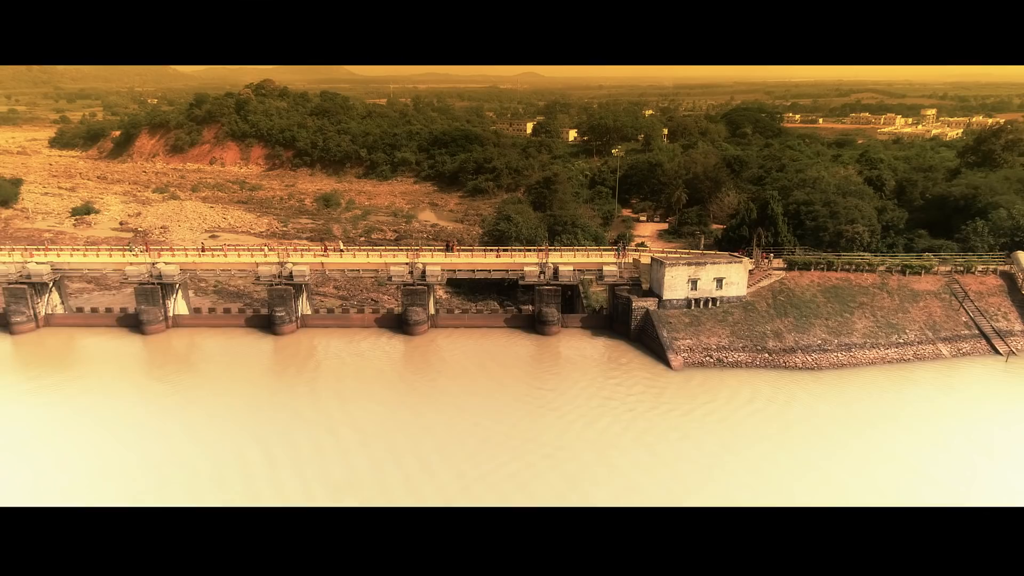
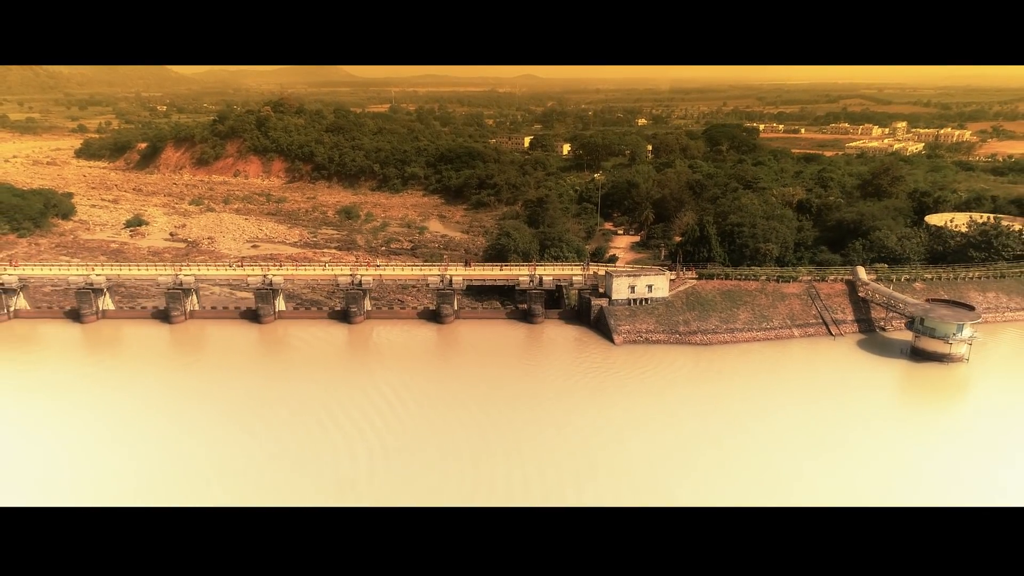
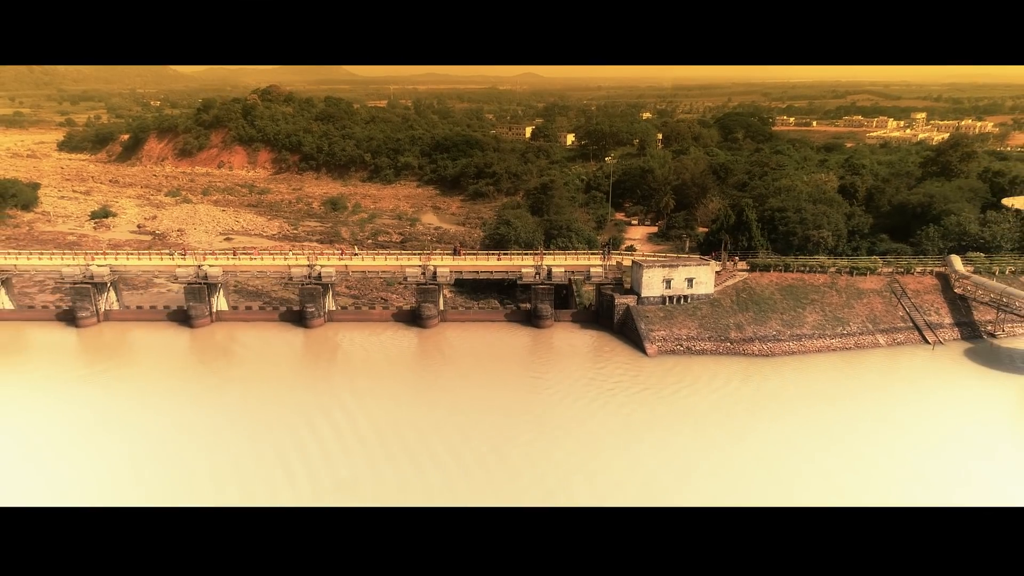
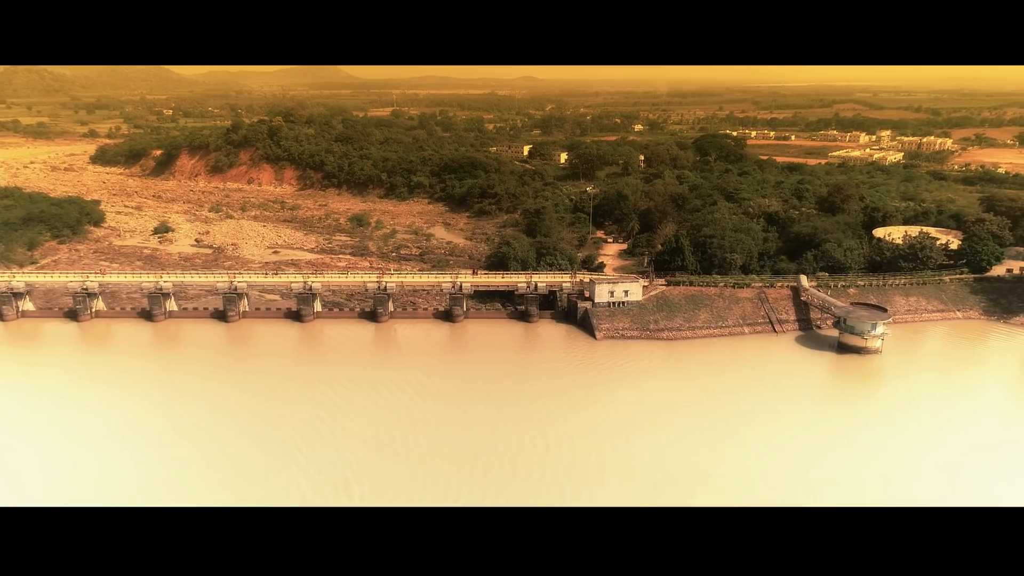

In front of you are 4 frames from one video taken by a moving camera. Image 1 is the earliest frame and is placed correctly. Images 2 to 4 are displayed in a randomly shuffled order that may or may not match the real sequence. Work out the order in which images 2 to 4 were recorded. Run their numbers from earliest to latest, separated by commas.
3, 2, 4
